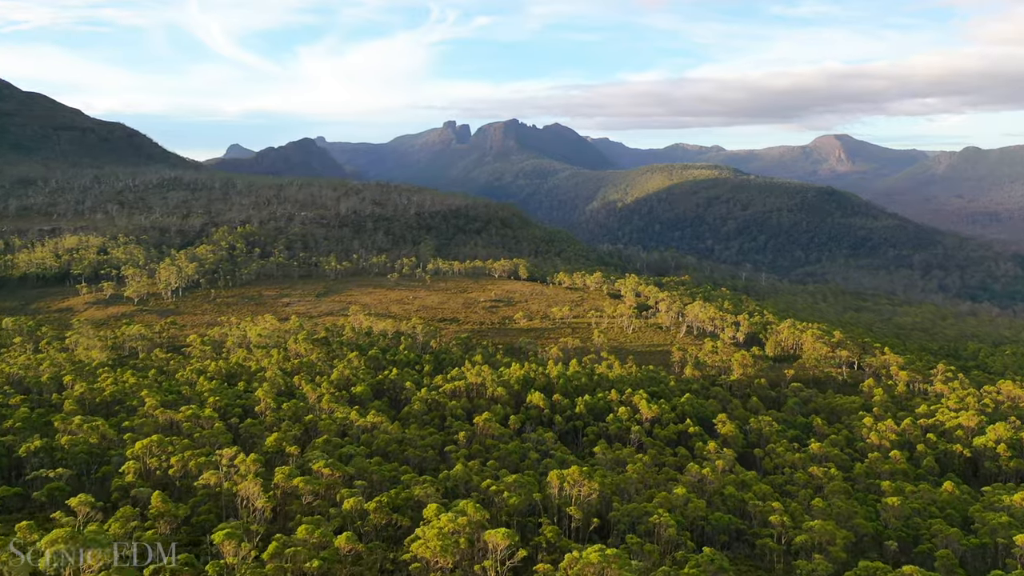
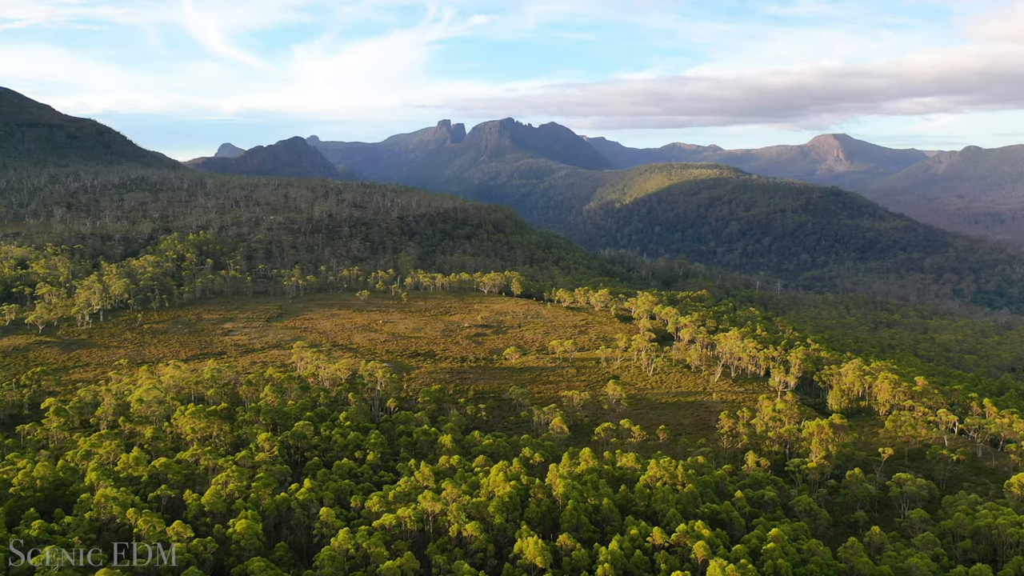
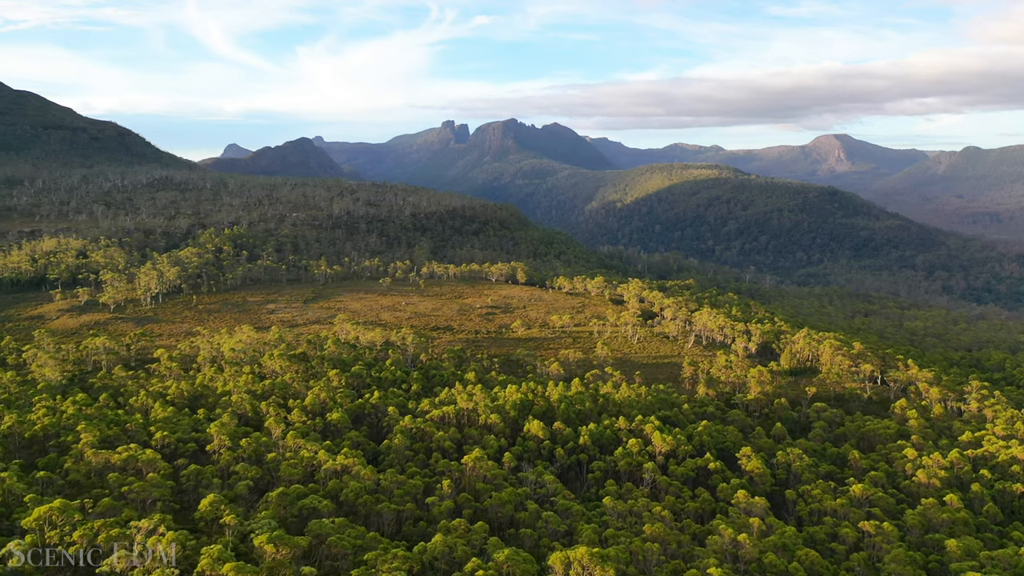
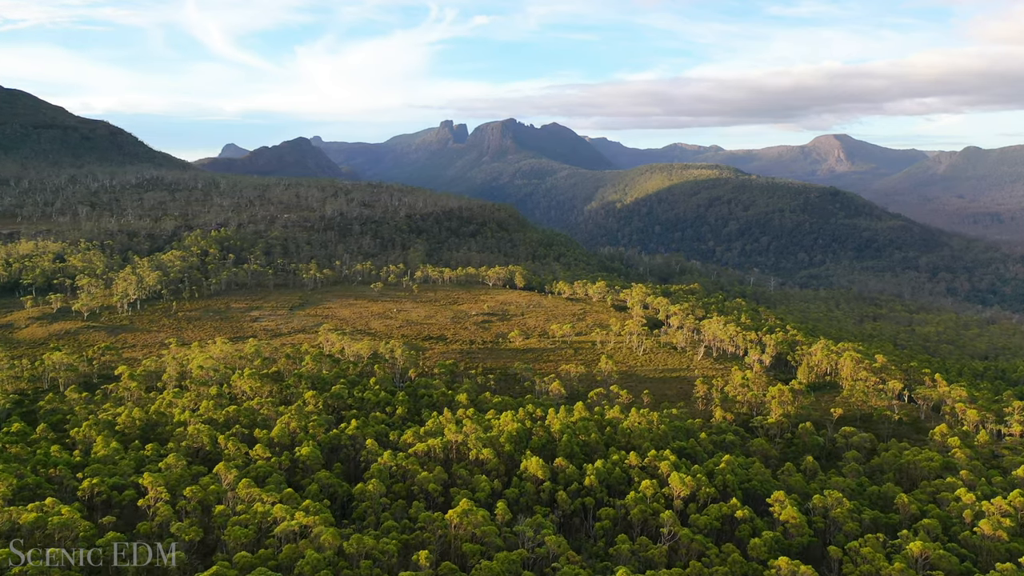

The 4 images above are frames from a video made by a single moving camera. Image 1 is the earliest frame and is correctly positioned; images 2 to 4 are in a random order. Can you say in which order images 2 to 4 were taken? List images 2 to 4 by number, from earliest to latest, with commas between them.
3, 4, 2
